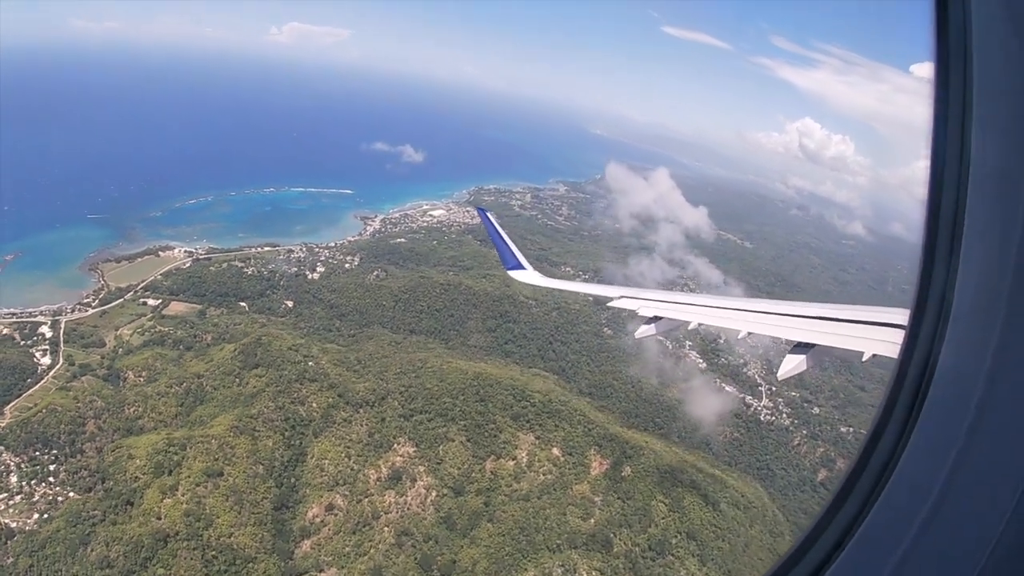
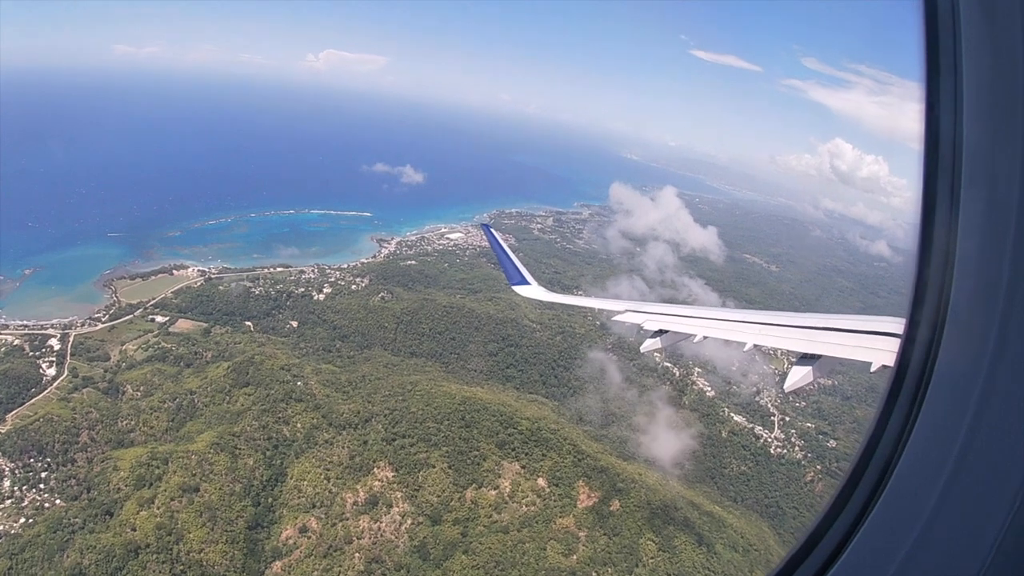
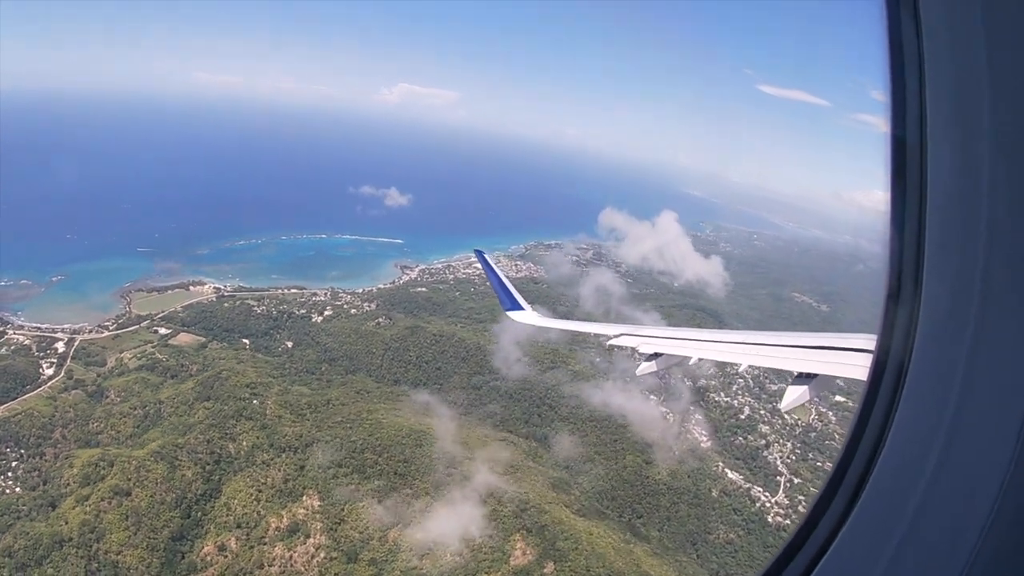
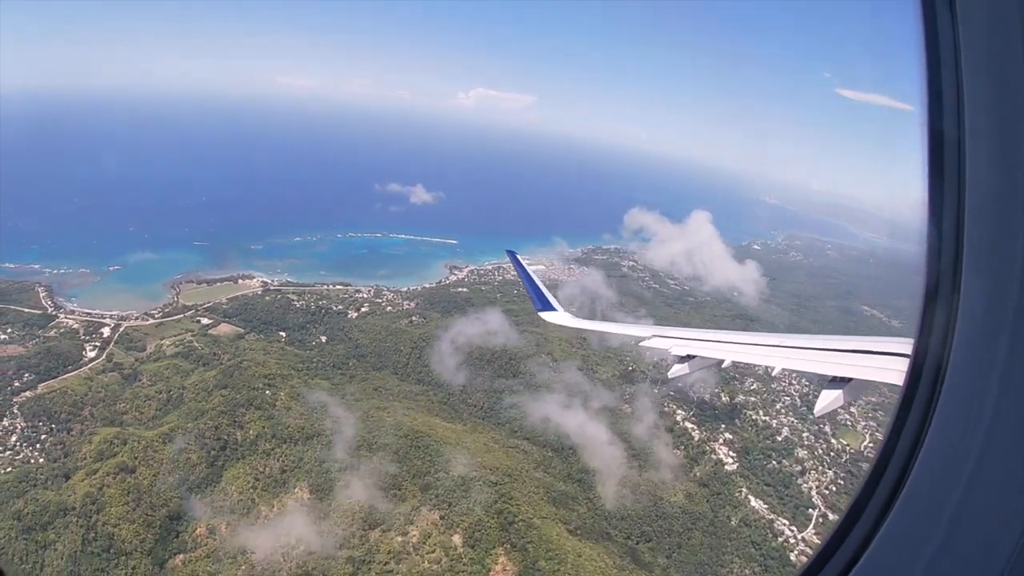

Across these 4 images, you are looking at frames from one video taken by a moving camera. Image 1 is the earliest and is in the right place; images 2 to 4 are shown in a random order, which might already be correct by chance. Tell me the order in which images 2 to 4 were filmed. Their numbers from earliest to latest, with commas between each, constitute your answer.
2, 3, 4
